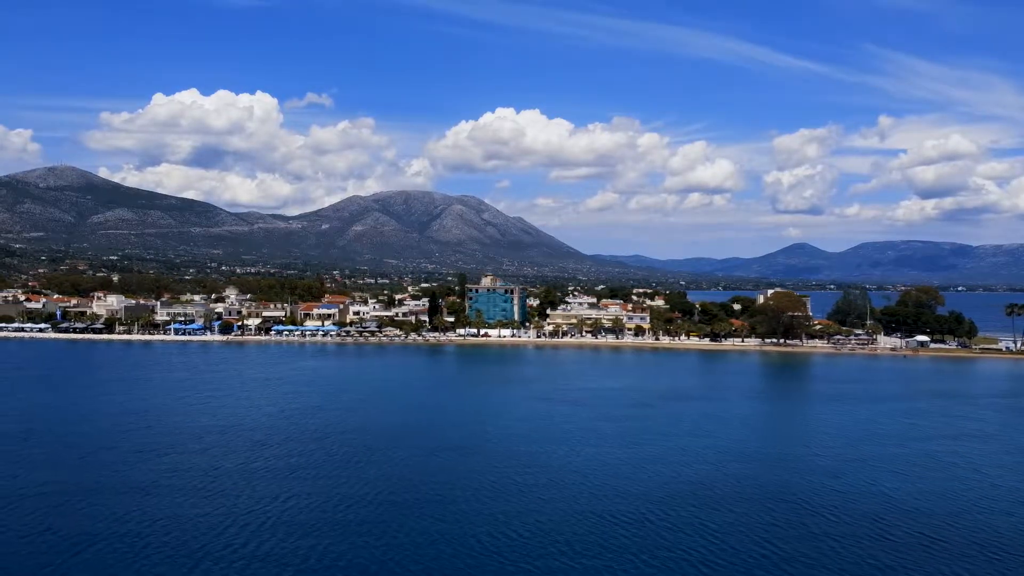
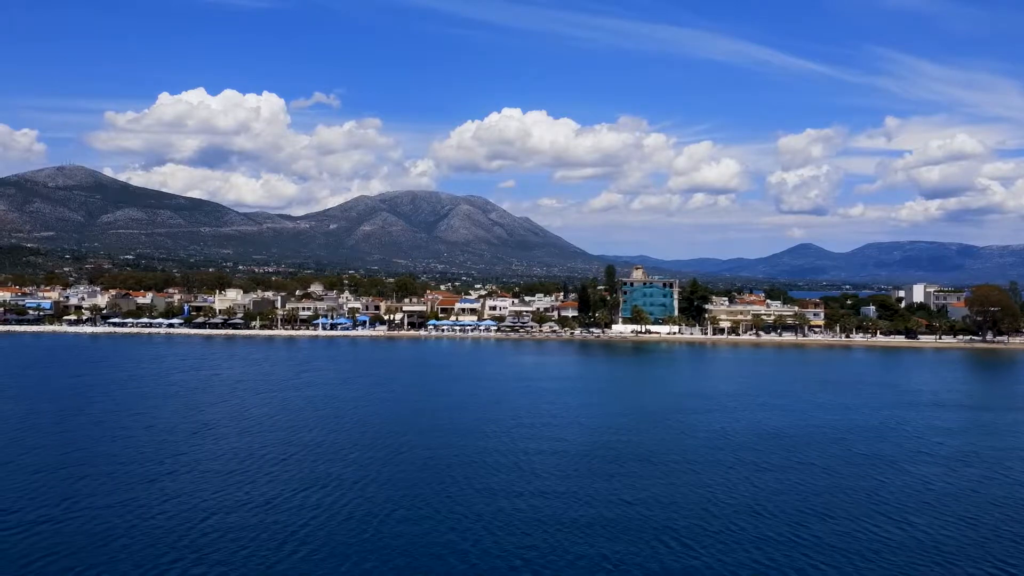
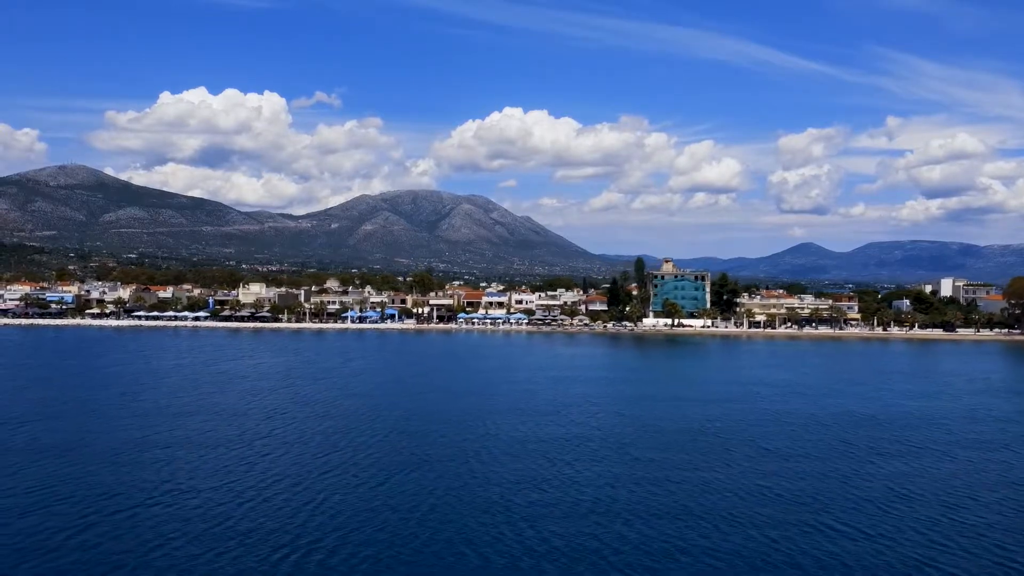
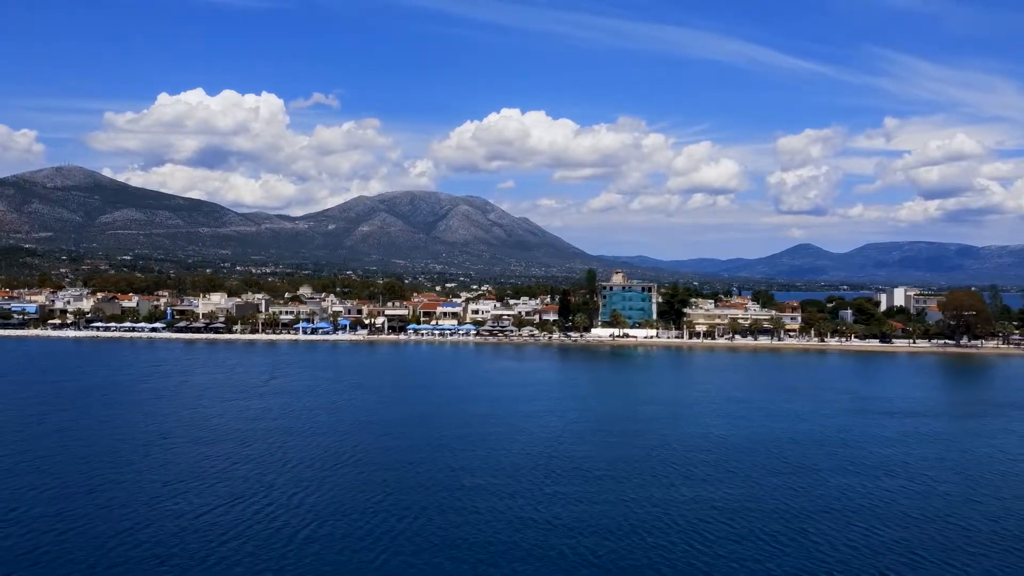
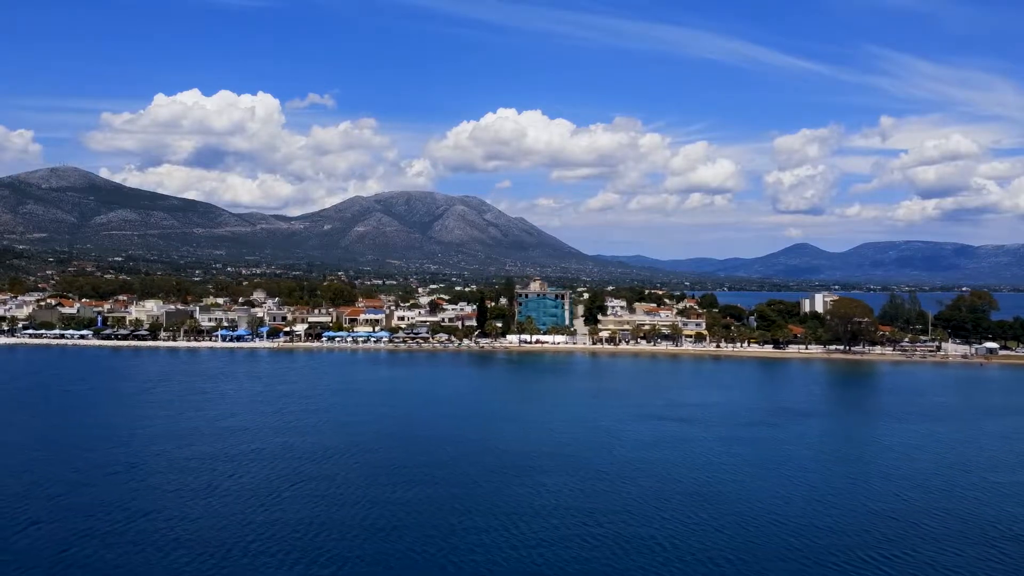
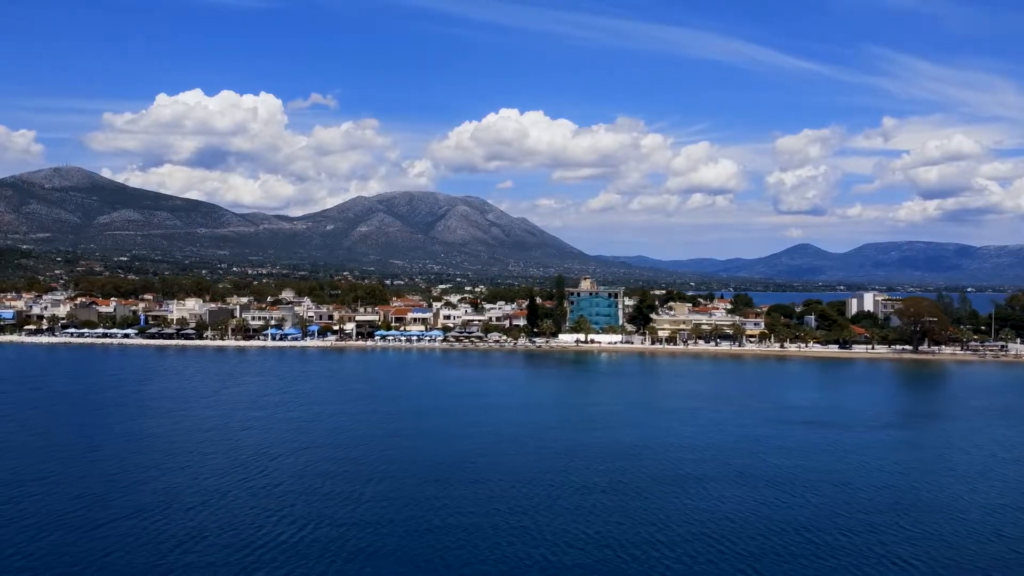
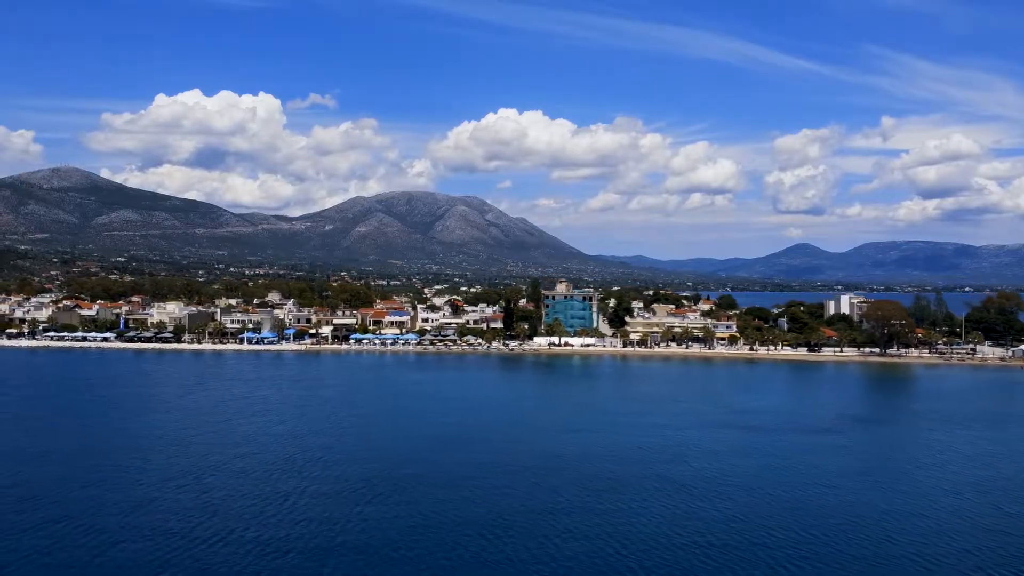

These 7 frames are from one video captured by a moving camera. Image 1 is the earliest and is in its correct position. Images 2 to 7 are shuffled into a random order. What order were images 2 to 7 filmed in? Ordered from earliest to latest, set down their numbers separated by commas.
5, 7, 6, 4, 2, 3
